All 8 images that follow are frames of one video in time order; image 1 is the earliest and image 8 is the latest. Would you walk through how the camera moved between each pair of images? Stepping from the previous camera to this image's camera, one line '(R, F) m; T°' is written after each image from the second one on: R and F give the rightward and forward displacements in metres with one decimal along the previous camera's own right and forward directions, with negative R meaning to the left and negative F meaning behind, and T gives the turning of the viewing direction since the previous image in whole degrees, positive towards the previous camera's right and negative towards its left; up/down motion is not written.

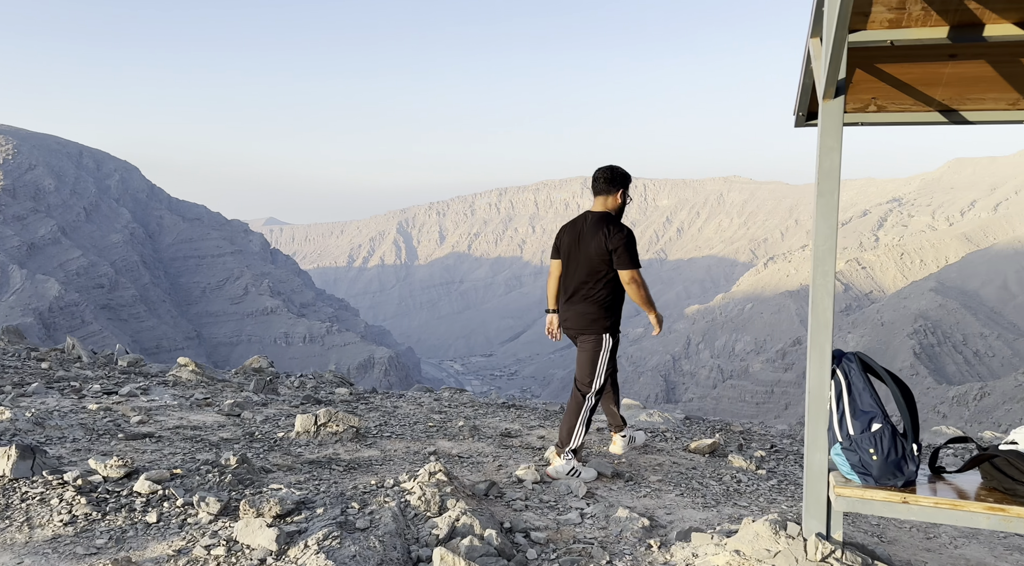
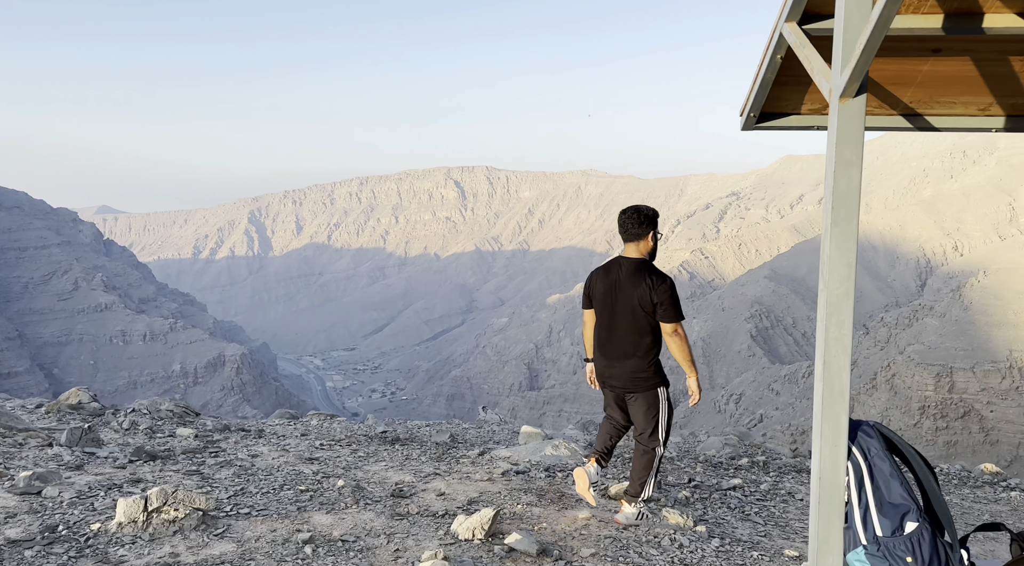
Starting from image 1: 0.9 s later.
(-0.1, +0.9) m; +9°
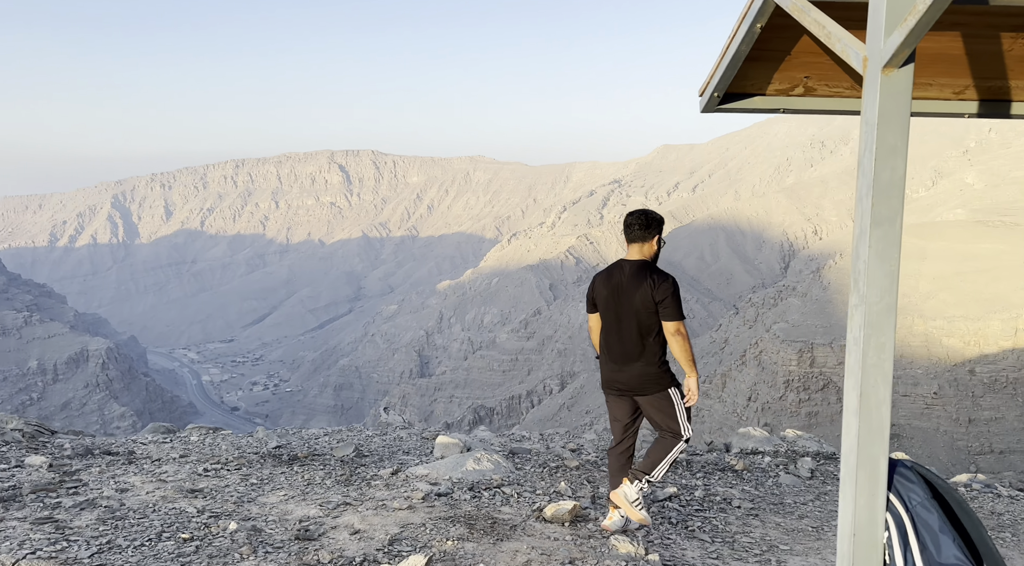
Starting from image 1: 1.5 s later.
(-0.2, +0.6) m; +7°
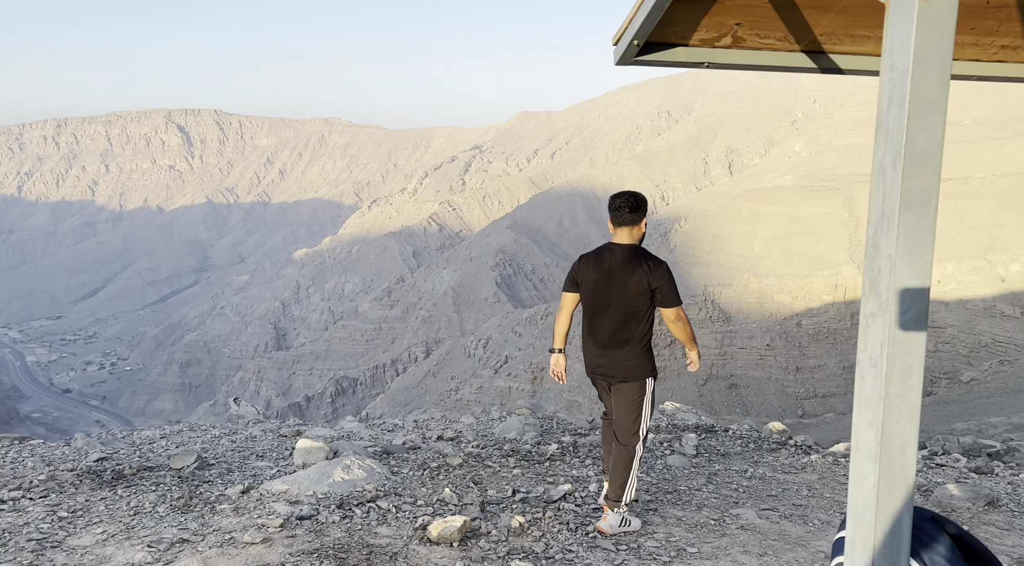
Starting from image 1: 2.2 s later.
(-0.1, +0.6) m; +8°
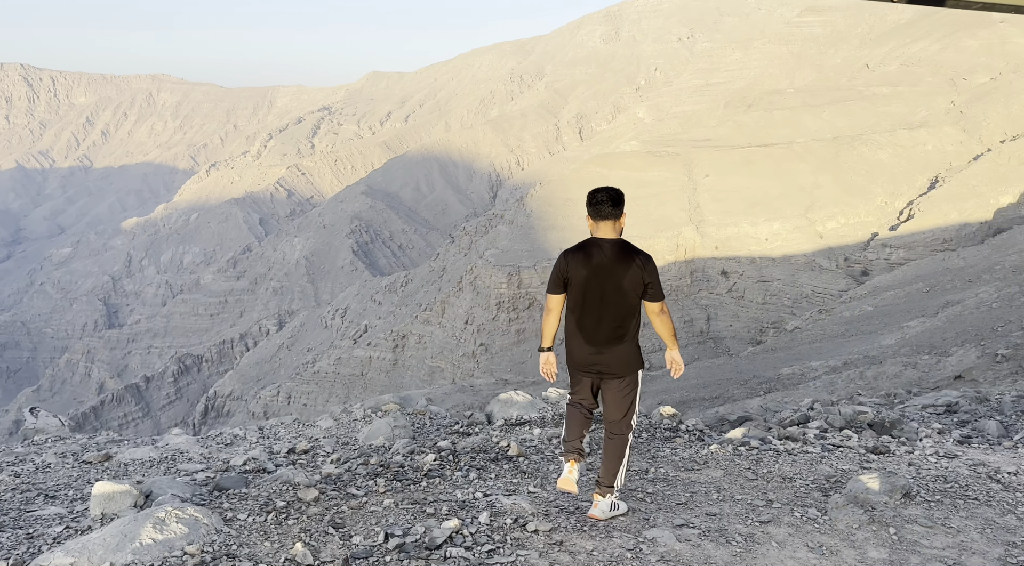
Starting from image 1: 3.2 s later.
(0.0, +0.9) m; +8°
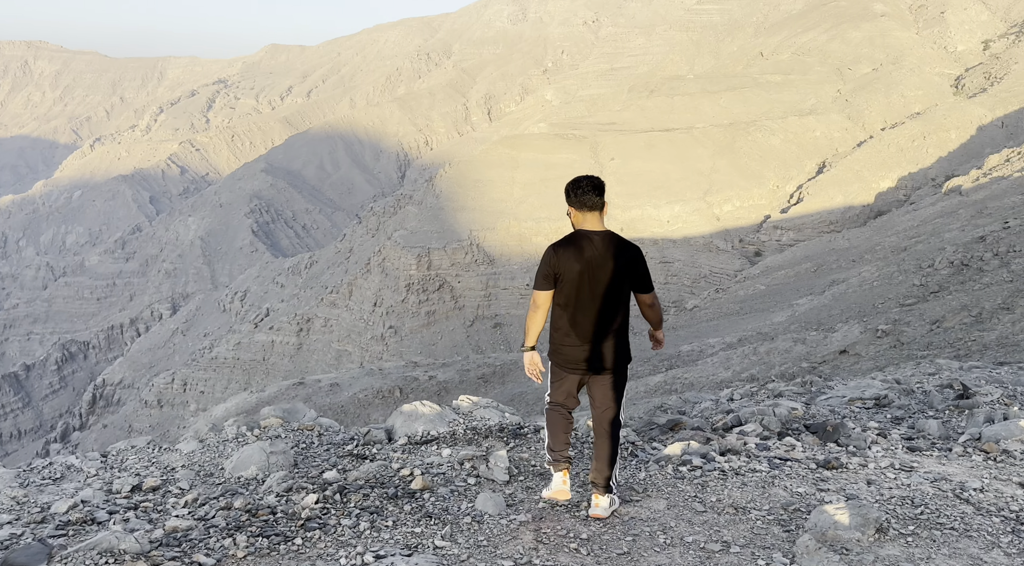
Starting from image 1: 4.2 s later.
(0.0, +1.0) m; +5°
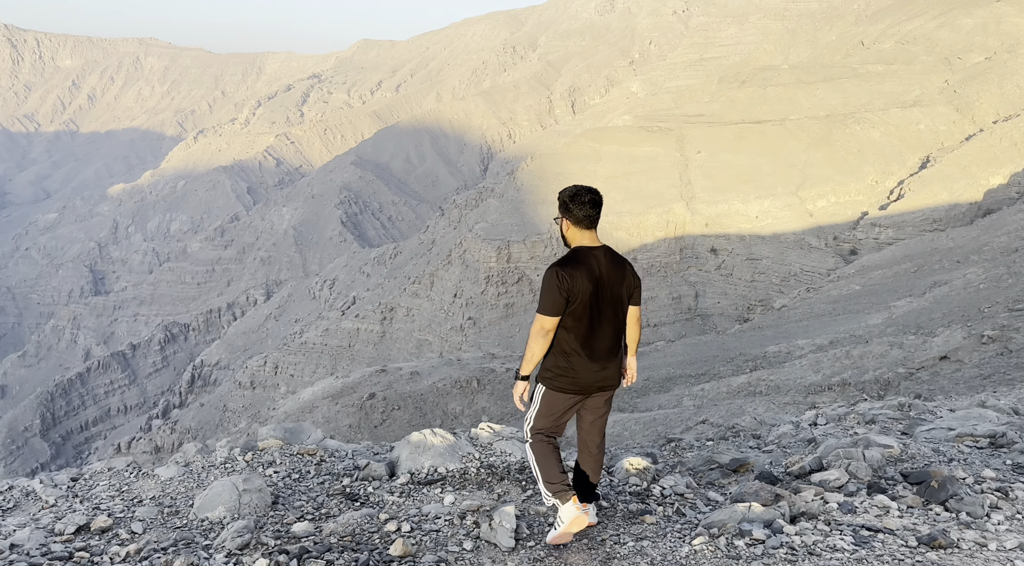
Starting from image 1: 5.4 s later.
(0.0, -0.8) m; -5°
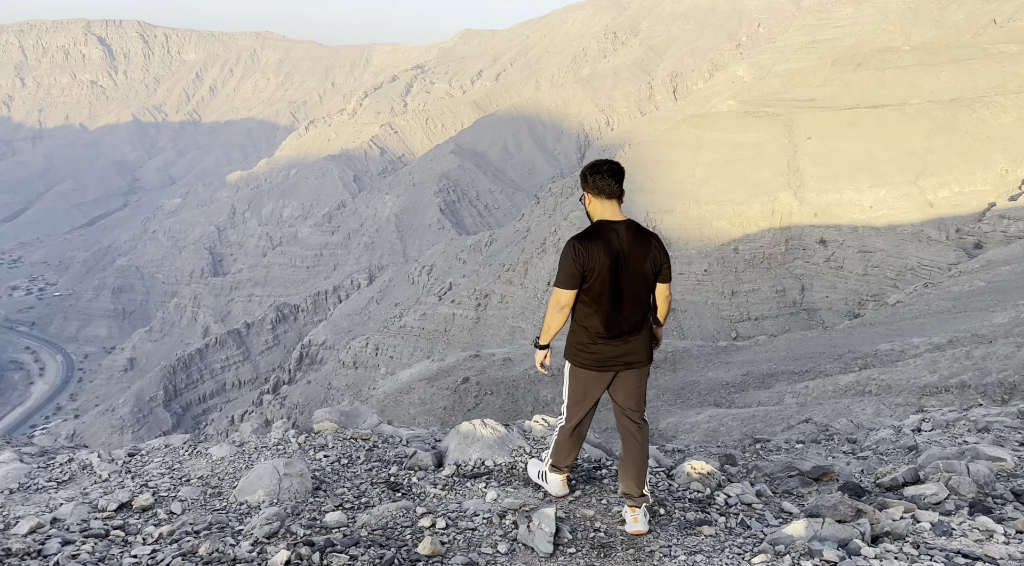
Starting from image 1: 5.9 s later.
(-0.1, -0.8) m; -6°
